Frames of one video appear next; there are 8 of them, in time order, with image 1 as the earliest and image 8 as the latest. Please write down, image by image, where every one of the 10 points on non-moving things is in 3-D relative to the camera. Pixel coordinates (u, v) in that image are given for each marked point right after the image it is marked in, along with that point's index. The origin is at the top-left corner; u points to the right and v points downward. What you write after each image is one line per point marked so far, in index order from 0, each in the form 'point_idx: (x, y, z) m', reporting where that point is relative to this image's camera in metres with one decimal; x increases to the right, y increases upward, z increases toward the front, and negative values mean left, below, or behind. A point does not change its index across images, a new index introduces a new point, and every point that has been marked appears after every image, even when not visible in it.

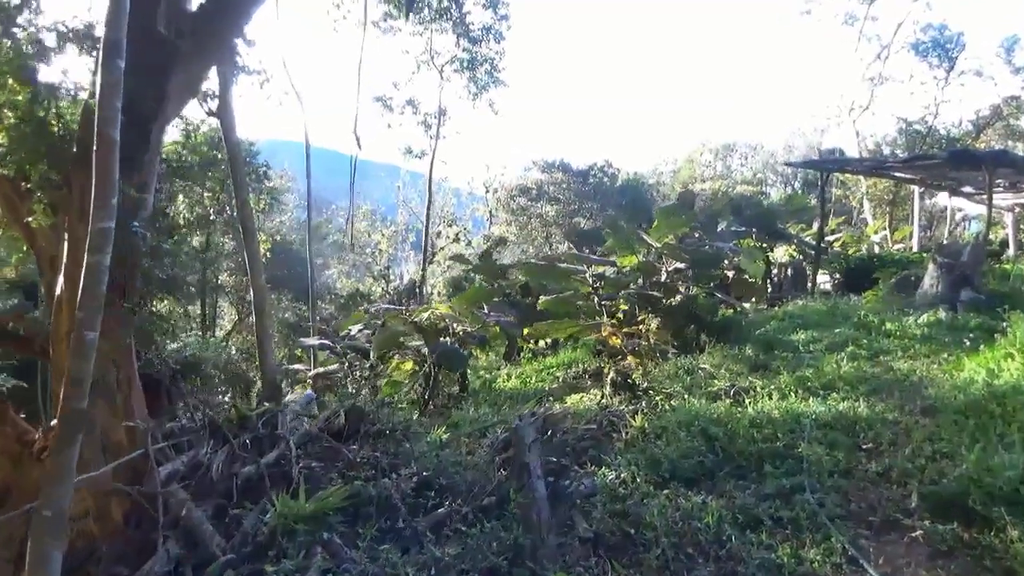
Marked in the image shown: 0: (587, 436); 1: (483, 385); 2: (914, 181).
0: (+0.4, -0.7, +3.7) m
1: (-0.3, -0.9, +7.3) m
2: (+4.6, +1.2, +8.7) m
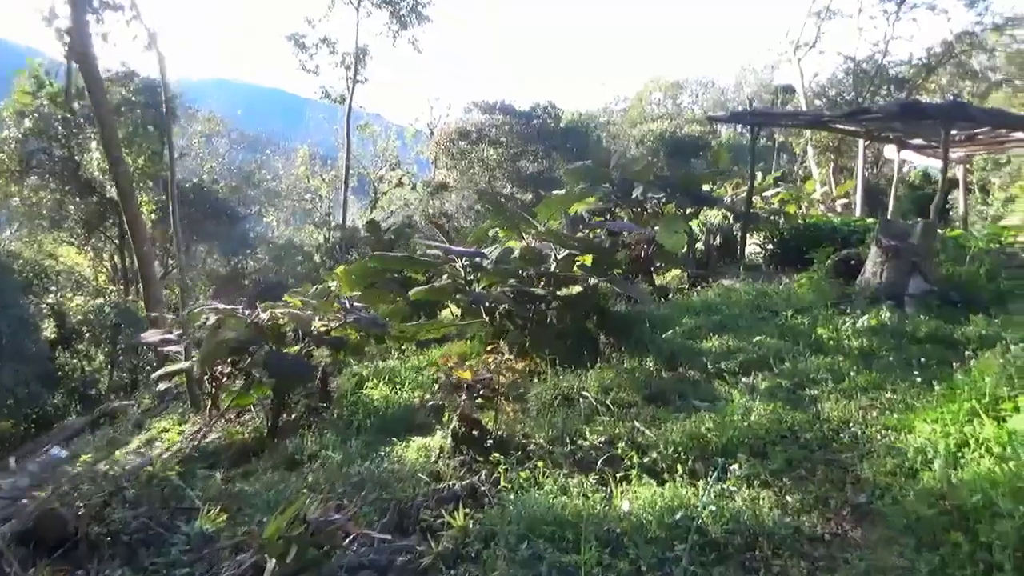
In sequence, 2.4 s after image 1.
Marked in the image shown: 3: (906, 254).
0: (-0.4, -0.9, +2.5) m
1: (-1.3, -0.8, +6.2) m
2: (+3.4, +1.5, +7.6) m
3: (+2.5, +0.2, +4.8) m
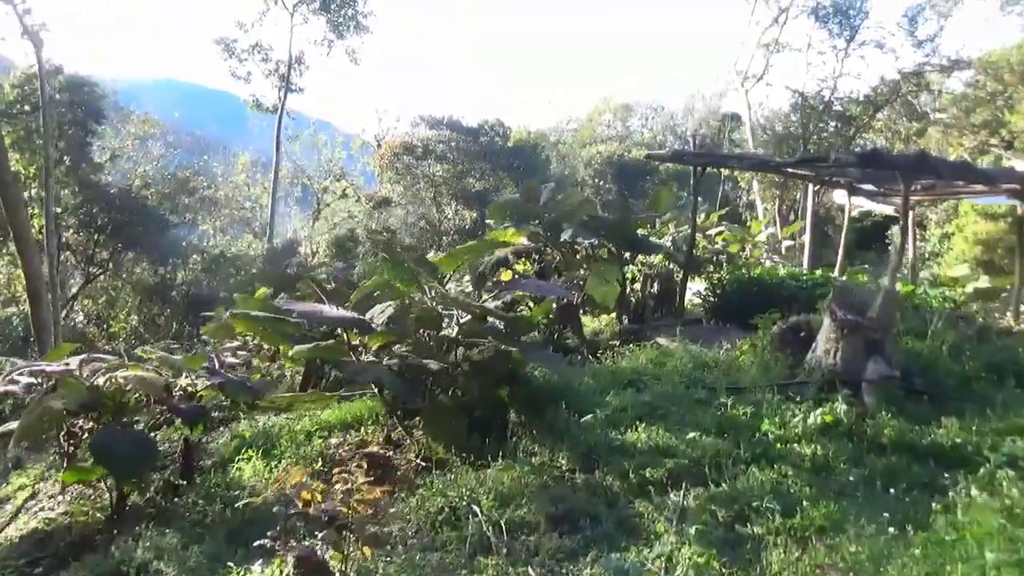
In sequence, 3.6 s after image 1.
0: (-0.9, -1.2, +1.6) m
1: (-1.9, -1.2, +5.2) m
2: (+2.7, +1.0, +7.0) m
3: (+1.9, -0.2, +4.2) m
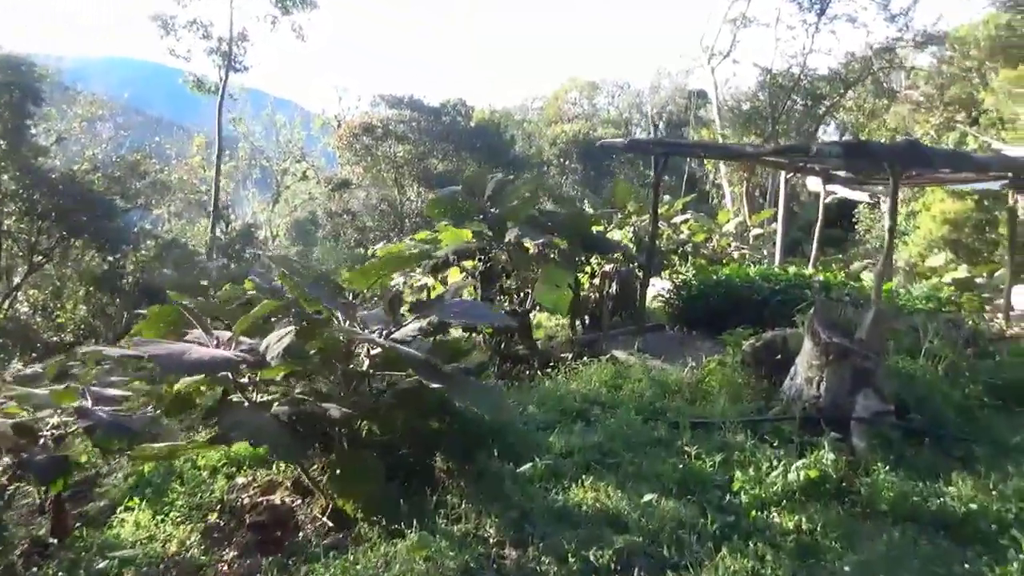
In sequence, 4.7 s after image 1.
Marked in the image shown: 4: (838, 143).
0: (-1.1, -1.4, +0.9) m
1: (-2.3, -1.3, +4.4) m
2: (+2.2, +1.0, +6.4) m
3: (+1.5, -0.3, +3.5) m
4: (+2.0, +0.9, +4.7) m
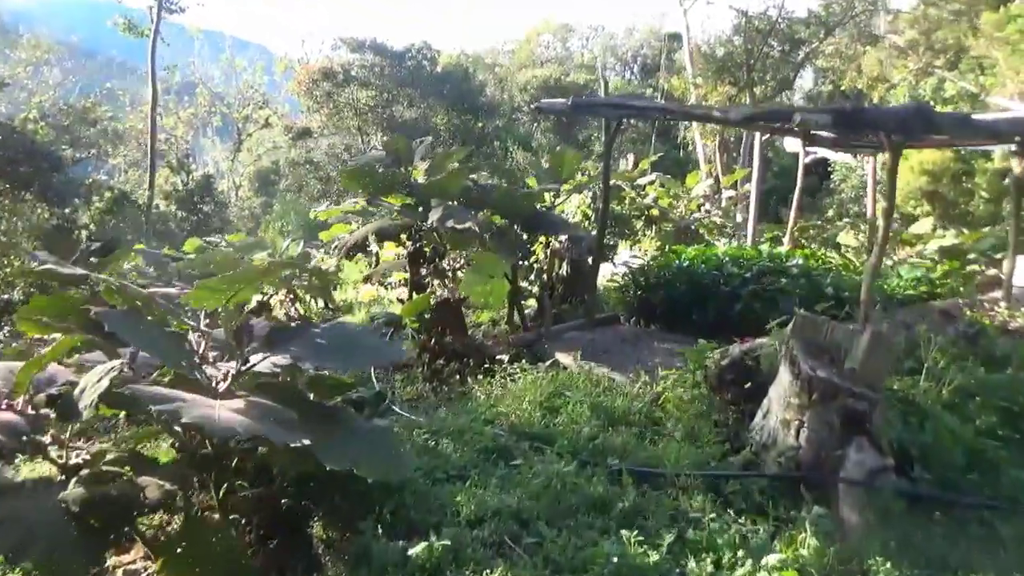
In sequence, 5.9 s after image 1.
0: (-1.4, -1.7, +0.1) m
1: (-2.7, -1.3, +3.6) m
2: (+1.7, +1.1, +5.5) m
3: (+1.2, -0.4, +2.7) m
4: (+1.5, +0.9, +3.8) m
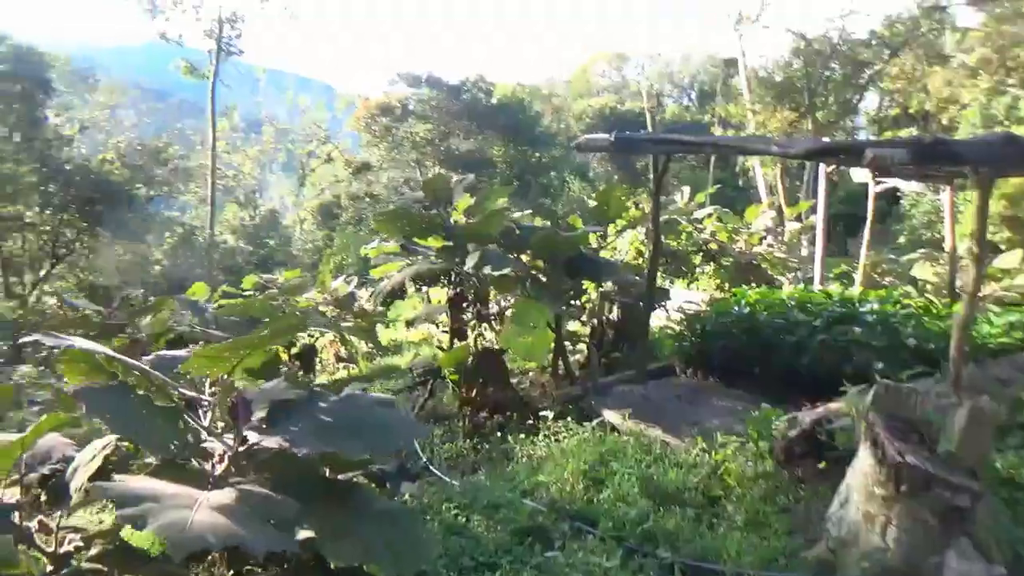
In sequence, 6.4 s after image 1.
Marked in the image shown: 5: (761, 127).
0: (-1.5, -1.8, -0.2) m
1: (-2.5, -1.6, +3.4) m
2: (+2.0, +0.8, +5.1) m
3: (+1.3, -0.6, +2.3) m
4: (+1.7, +0.7, +3.4) m
5: (+3.6, +2.3, +11.1) m
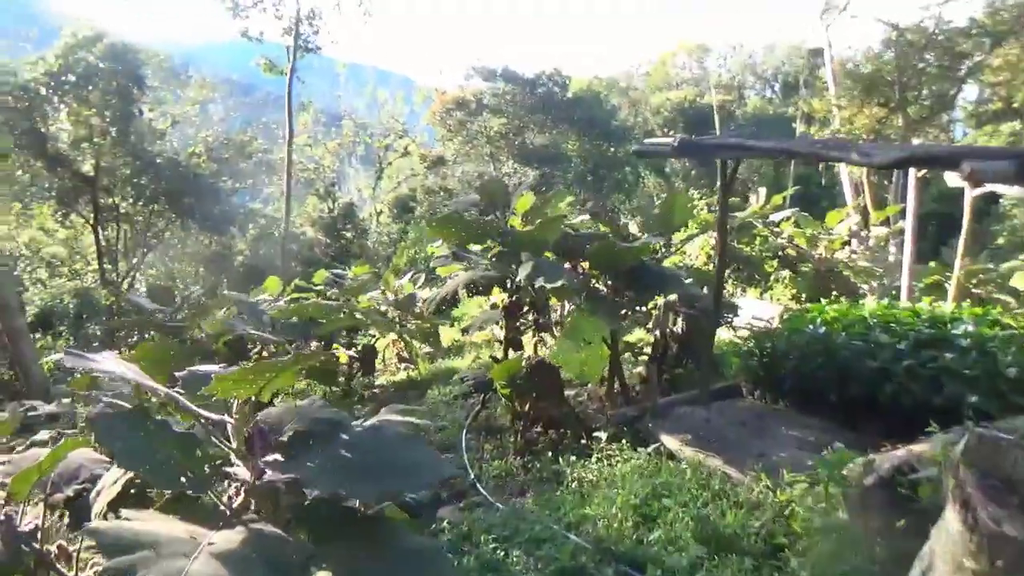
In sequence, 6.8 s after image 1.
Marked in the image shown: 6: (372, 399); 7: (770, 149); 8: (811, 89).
0: (-1.7, -1.9, -0.2) m
1: (-2.4, -1.6, +3.4) m
2: (+2.4, +0.7, +4.6) m
3: (+1.3, -0.7, +2.0) m
4: (+1.9, +0.6, +3.0) m
5: (+4.5, +2.2, +10.5) m
6: (-1.2, -1.0, +6.7) m
7: (+1.3, +0.7, +4.1) m
8: (+5.6, +3.7, +14.8) m
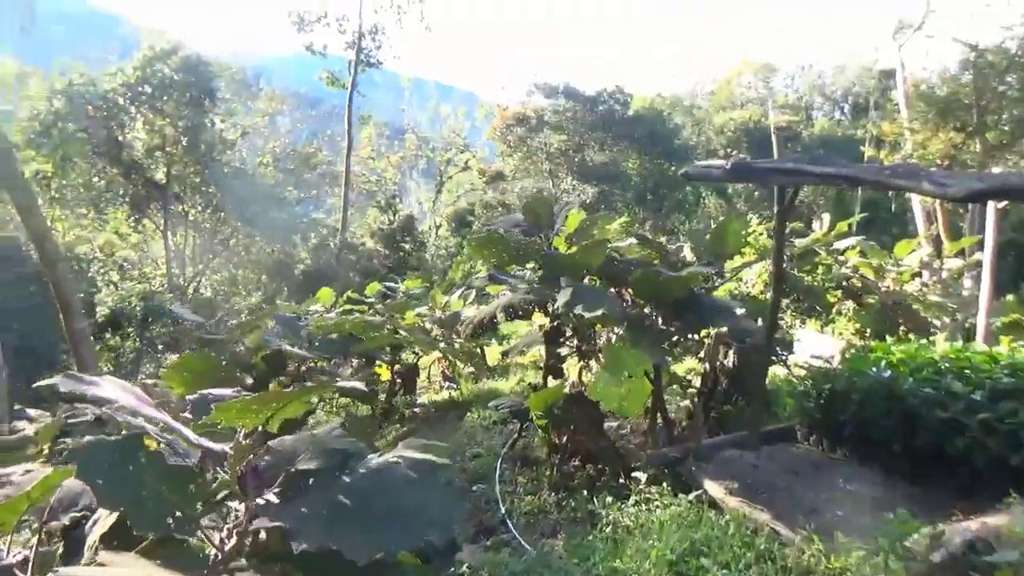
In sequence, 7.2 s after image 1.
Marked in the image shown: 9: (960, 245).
0: (-1.9, -1.9, -0.3) m
1: (-2.3, -1.7, +3.4) m
2: (+2.7, +0.5, +4.3) m
3: (+1.3, -0.8, +1.6) m
4: (+2.0, +0.4, +2.7) m
5: (+5.2, +1.8, +9.9) m
6: (-0.9, -1.1, +6.6) m
7: (+1.6, +0.5, +3.8) m
8: (+6.7, +3.2, +14.2) m
9: (+4.5, +0.4, +7.9) m
